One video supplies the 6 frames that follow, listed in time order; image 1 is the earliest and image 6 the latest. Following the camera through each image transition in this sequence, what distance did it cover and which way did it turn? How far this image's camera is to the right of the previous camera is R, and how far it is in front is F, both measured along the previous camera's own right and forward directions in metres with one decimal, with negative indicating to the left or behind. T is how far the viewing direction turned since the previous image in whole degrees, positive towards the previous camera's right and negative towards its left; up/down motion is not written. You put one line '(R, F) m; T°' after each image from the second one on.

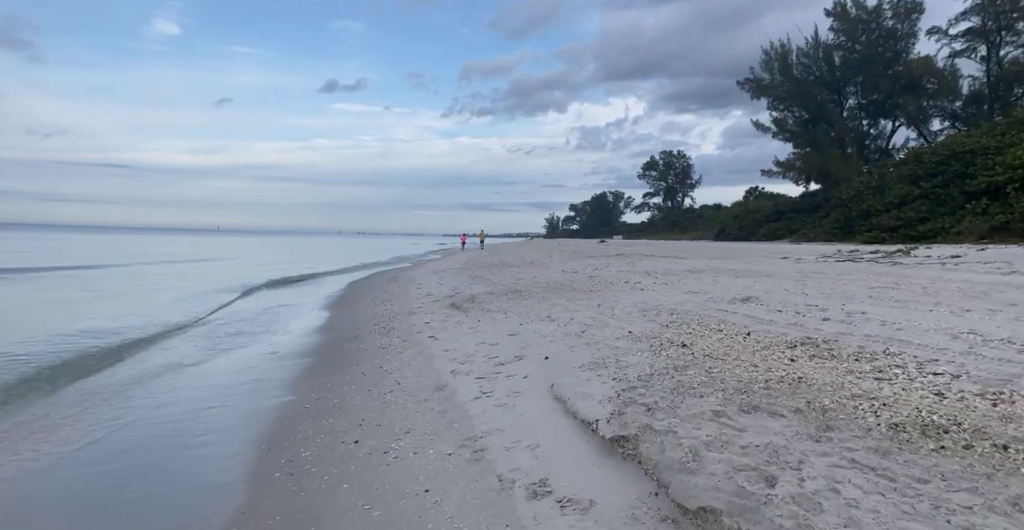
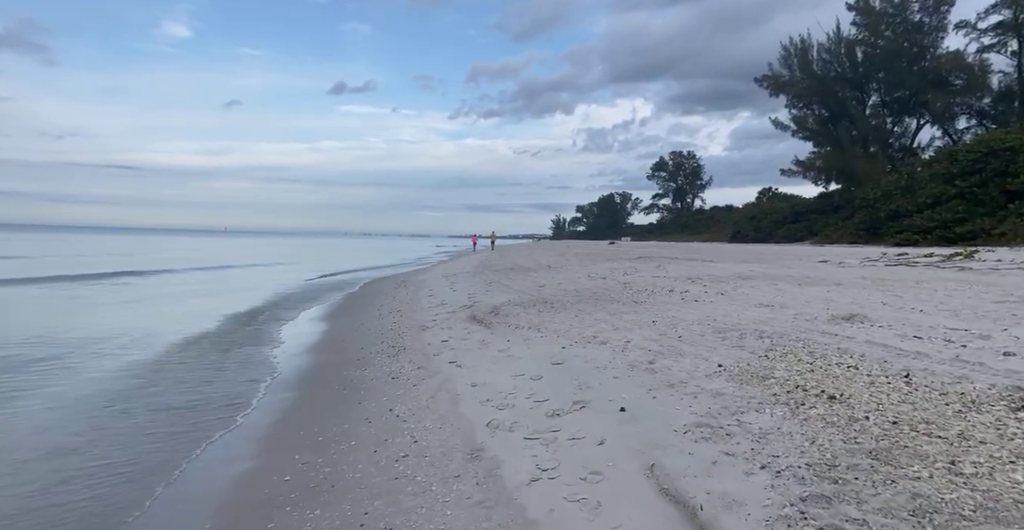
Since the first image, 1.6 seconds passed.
(-0.5, +2.0) m; -1°
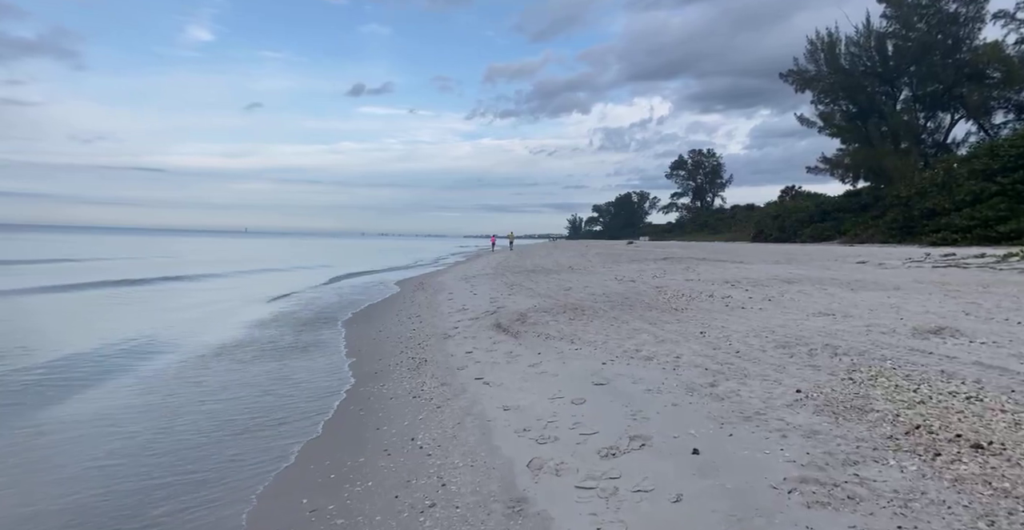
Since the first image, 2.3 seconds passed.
(-0.2, +0.9) m; -2°
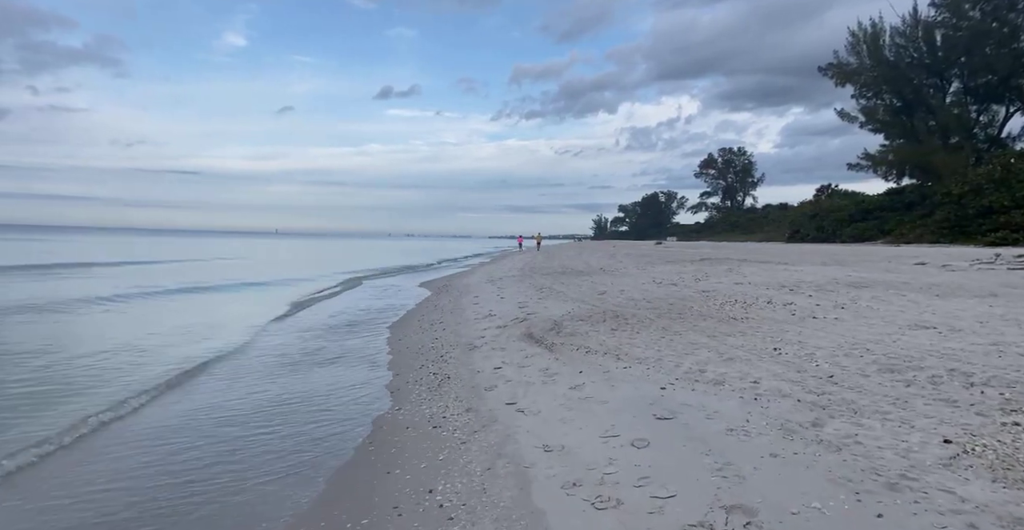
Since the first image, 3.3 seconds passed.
(-0.1, +1.3) m; -3°
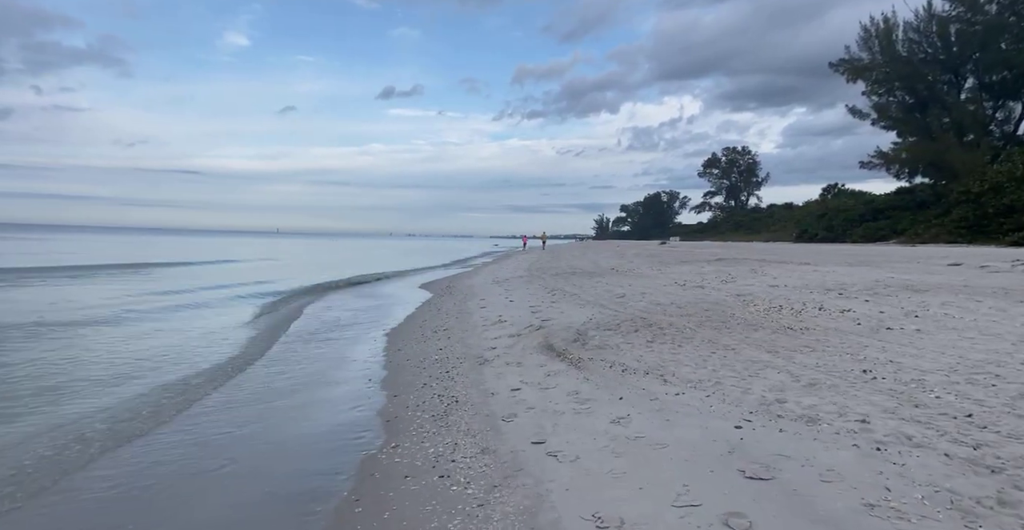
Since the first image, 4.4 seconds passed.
(-0.2, +1.5) m; 0°
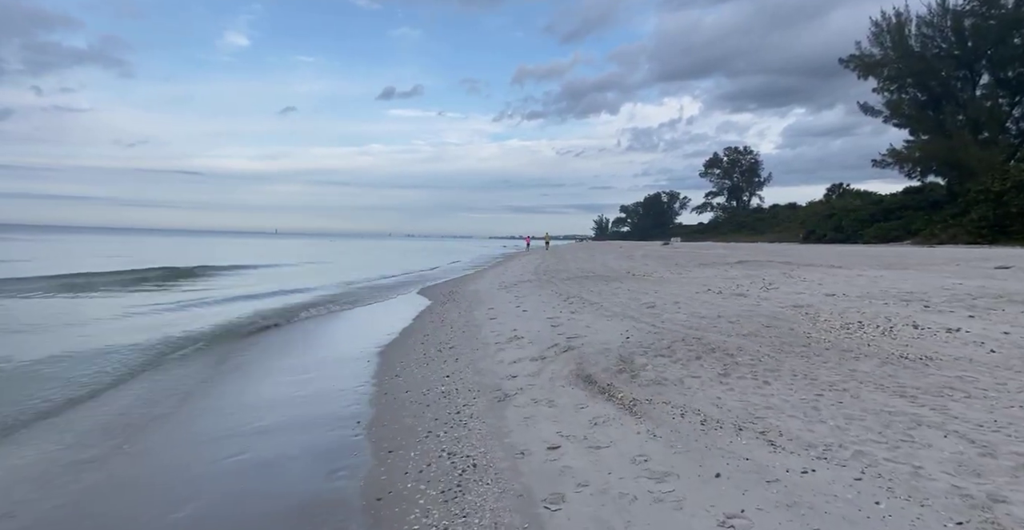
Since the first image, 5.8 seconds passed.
(-0.4, +2.0) m; 0°
